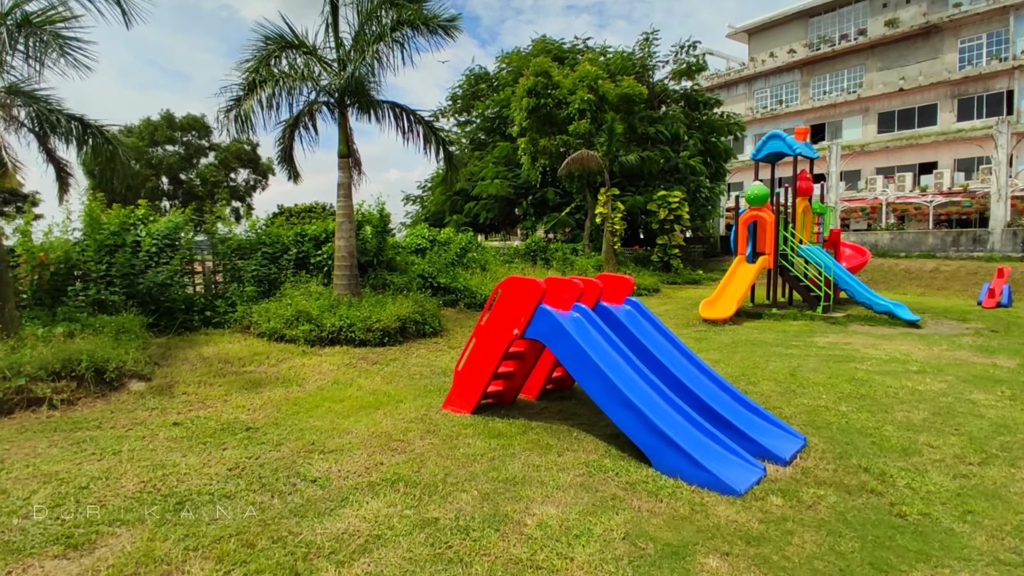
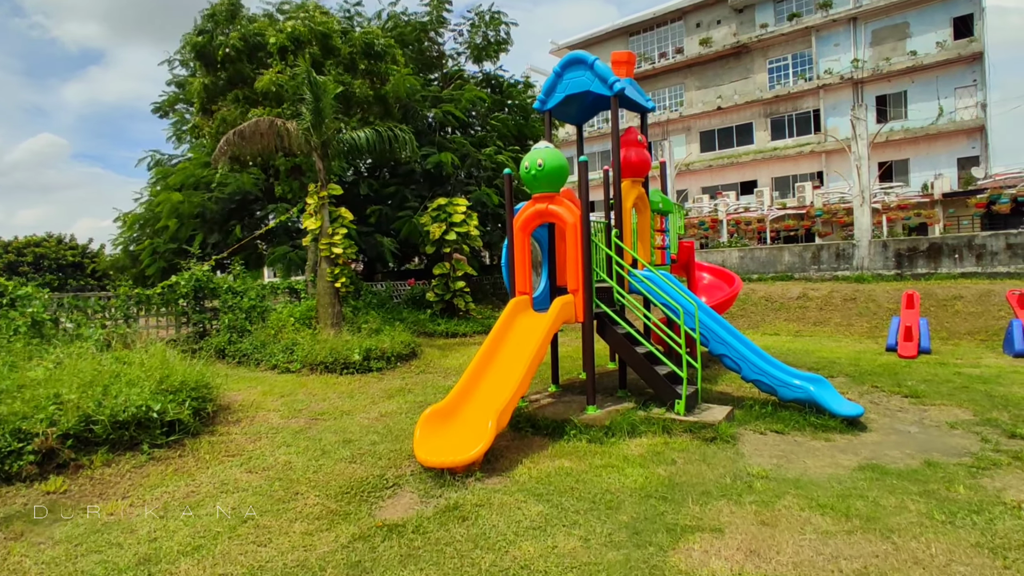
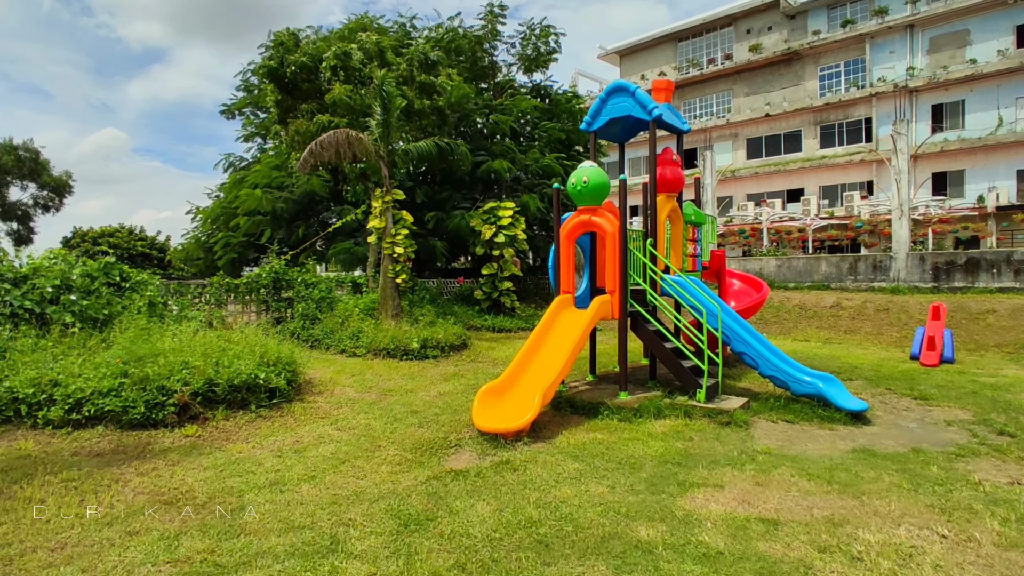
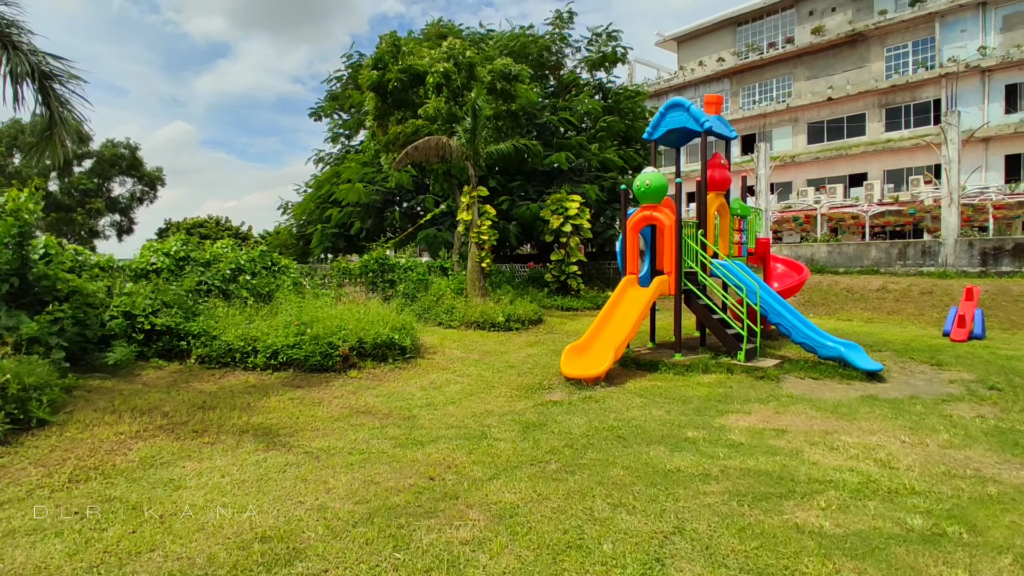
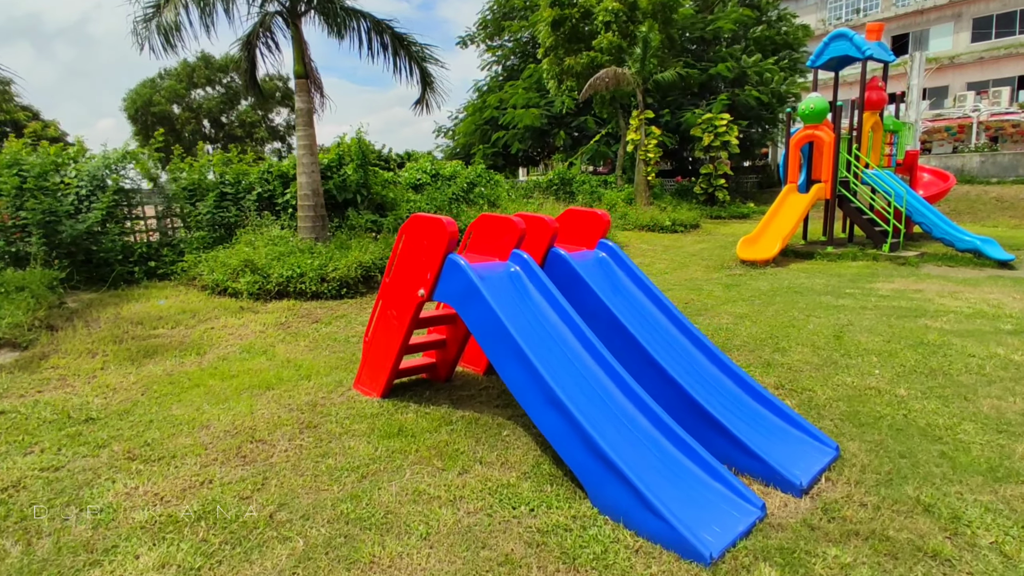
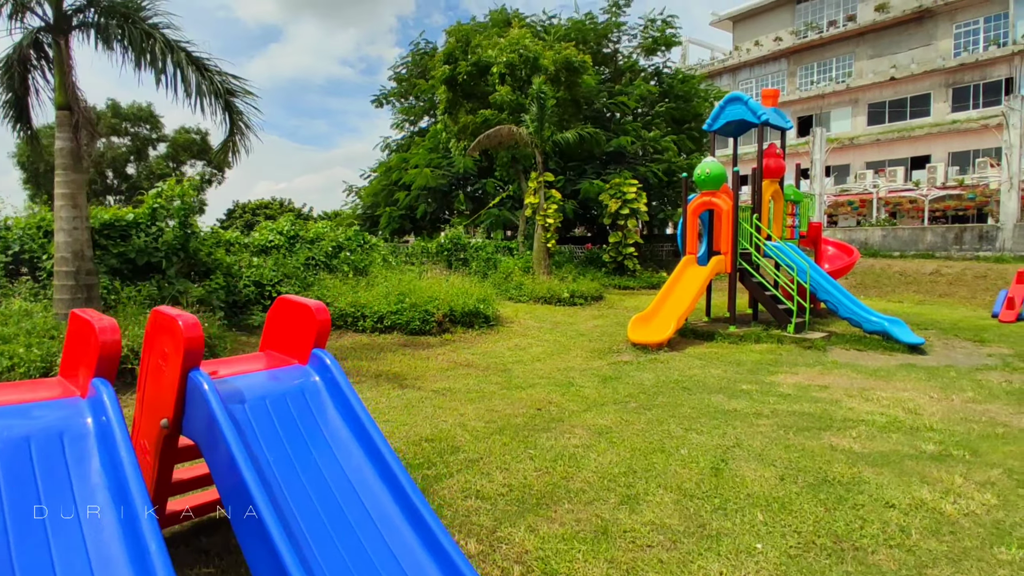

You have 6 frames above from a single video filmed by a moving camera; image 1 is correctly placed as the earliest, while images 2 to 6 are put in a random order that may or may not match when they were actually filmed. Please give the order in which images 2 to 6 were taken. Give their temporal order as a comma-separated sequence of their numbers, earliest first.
5, 6, 4, 3, 2
